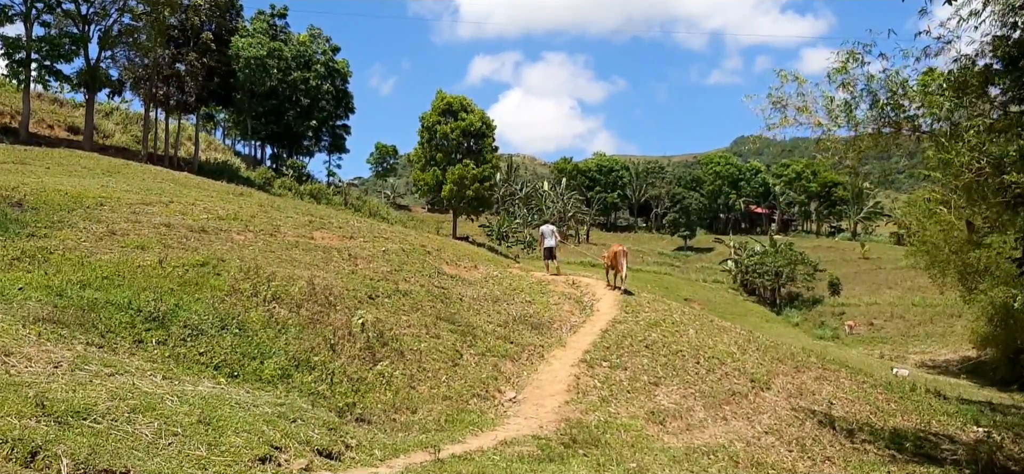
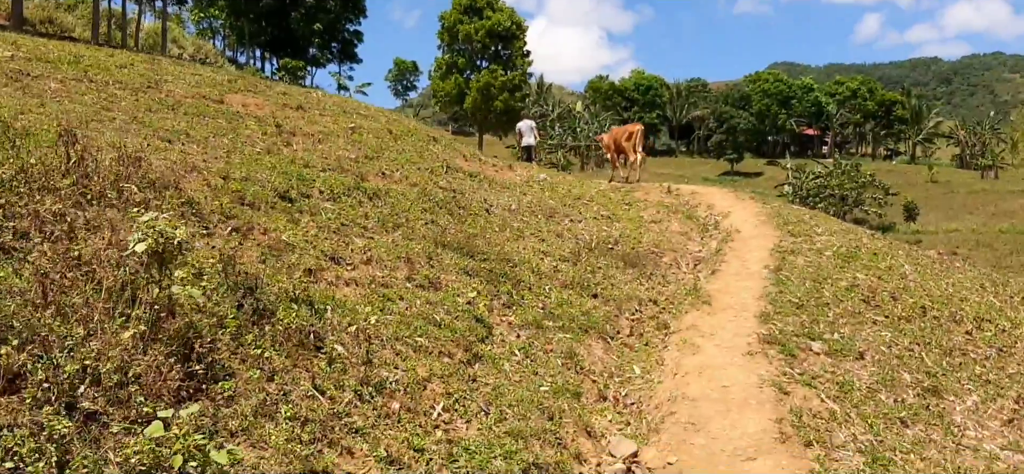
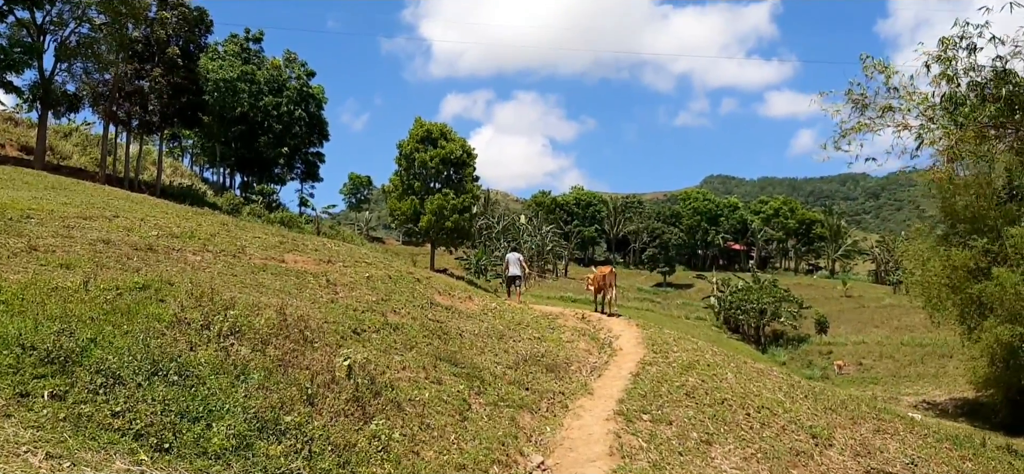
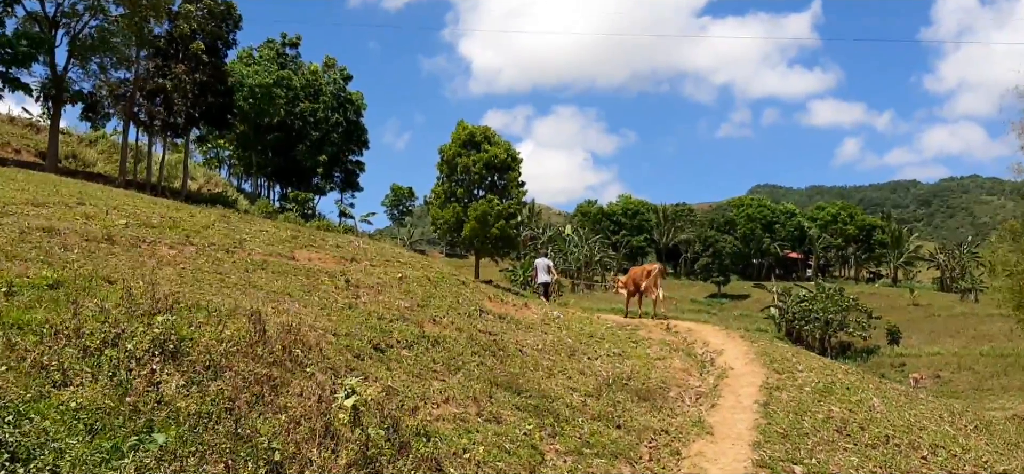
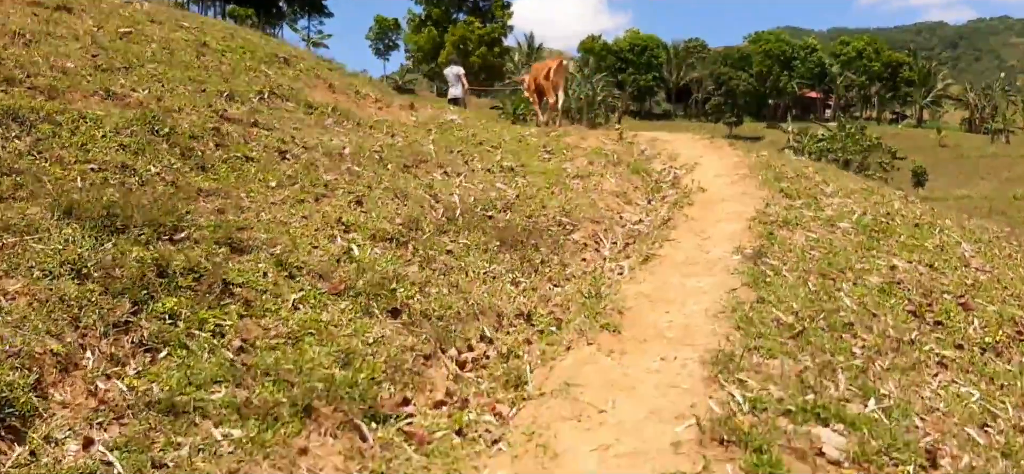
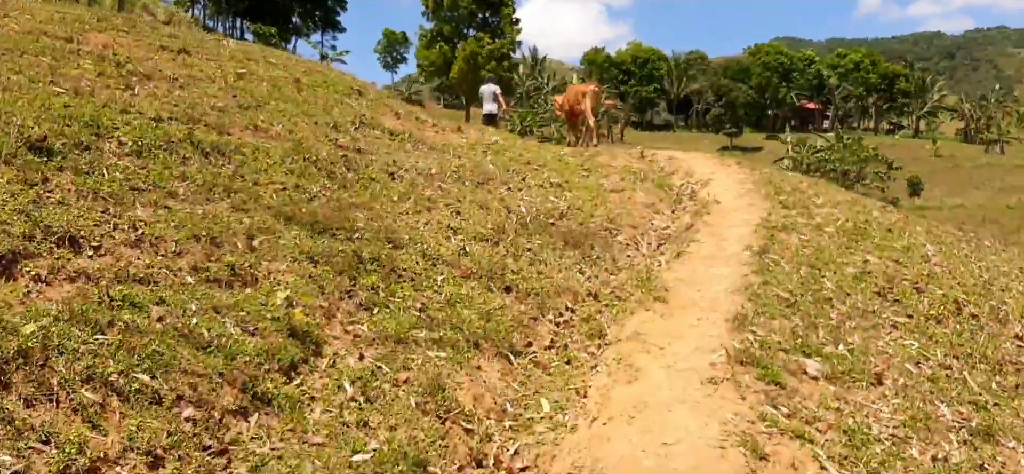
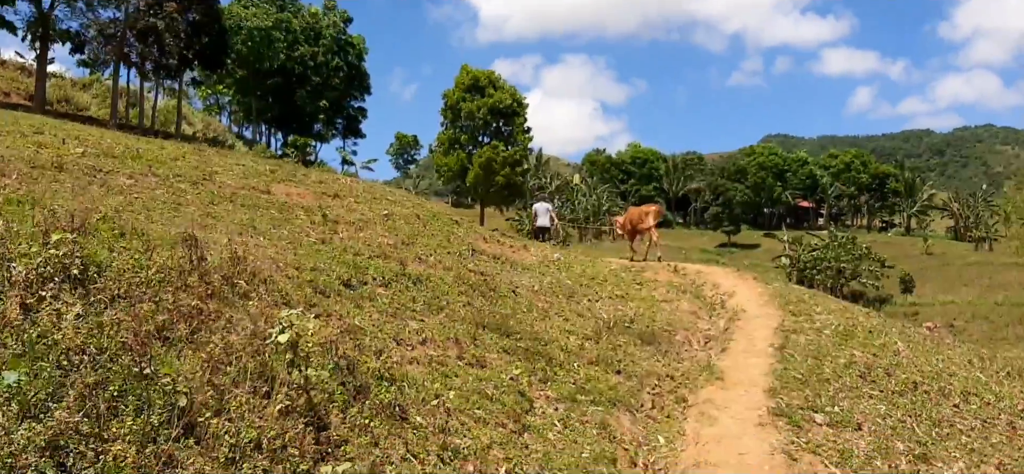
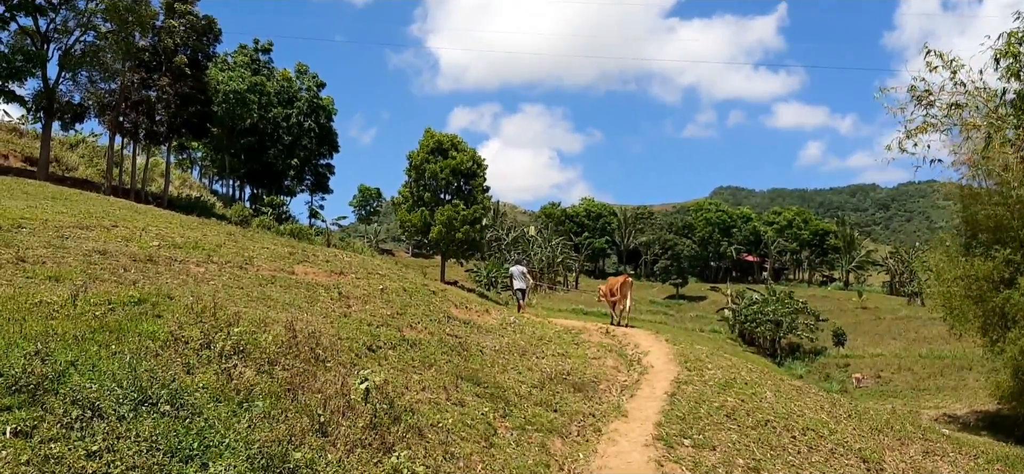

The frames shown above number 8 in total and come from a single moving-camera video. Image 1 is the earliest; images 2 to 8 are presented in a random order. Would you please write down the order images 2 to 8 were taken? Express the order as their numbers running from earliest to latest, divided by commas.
3, 8, 4, 7, 2, 6, 5
